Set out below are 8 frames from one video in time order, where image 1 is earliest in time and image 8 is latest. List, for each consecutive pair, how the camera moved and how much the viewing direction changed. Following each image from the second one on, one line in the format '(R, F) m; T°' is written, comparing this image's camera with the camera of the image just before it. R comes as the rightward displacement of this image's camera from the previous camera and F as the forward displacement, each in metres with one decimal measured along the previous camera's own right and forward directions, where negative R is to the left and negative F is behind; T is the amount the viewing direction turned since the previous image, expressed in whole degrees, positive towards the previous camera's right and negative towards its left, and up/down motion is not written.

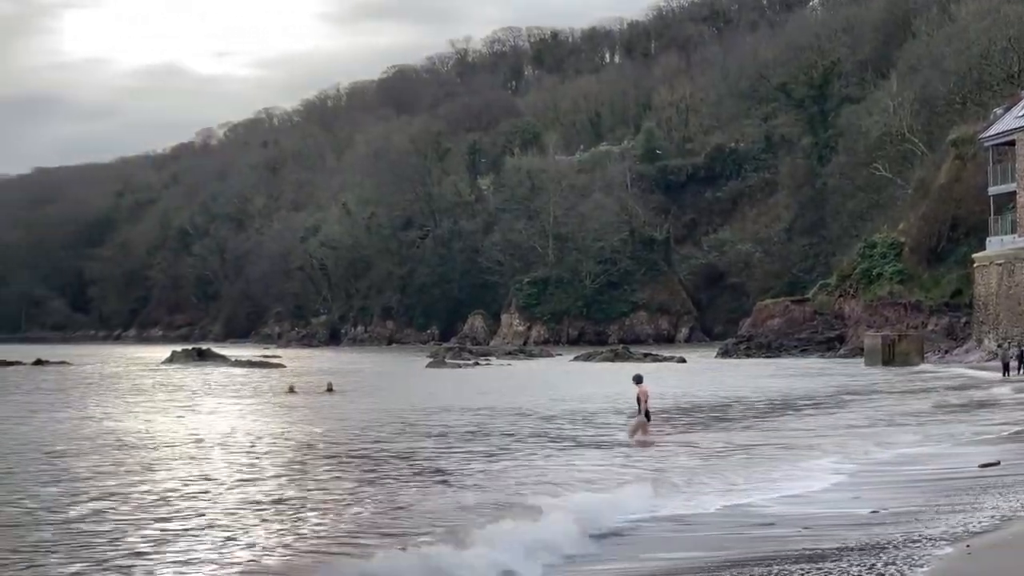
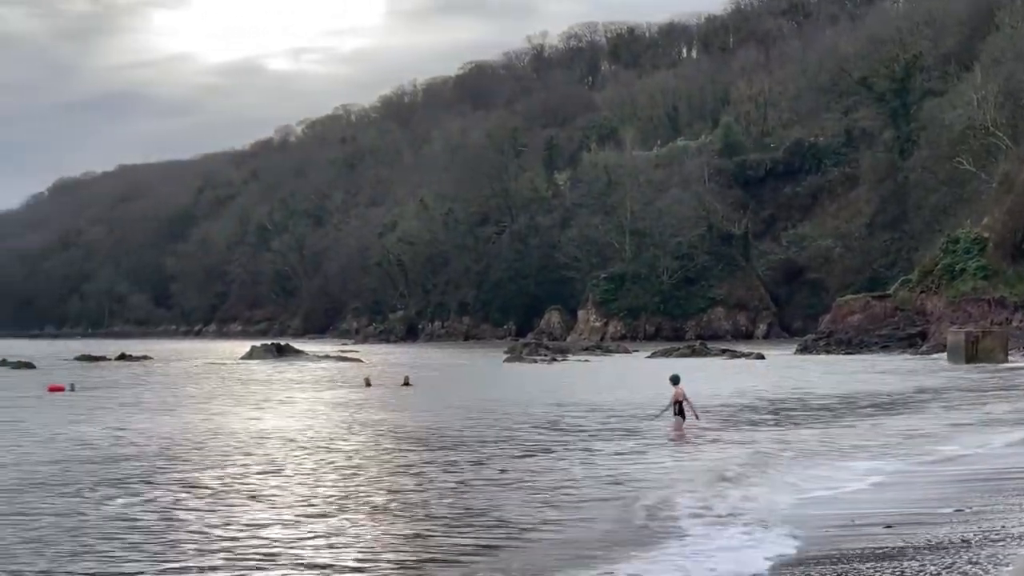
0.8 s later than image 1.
(0.0, 0.0) m; -3°
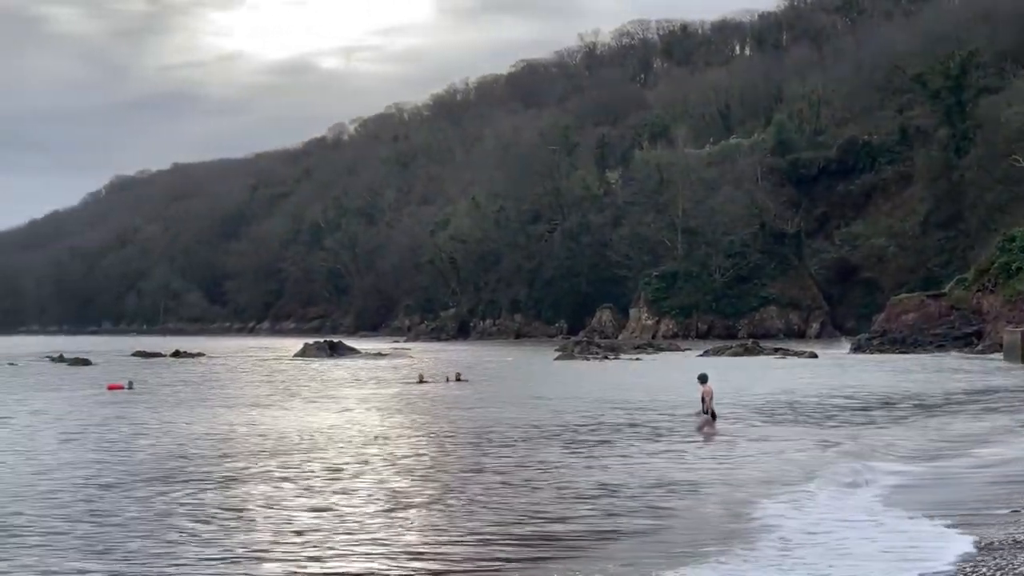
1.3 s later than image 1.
(0.0, -0.1) m; -2°
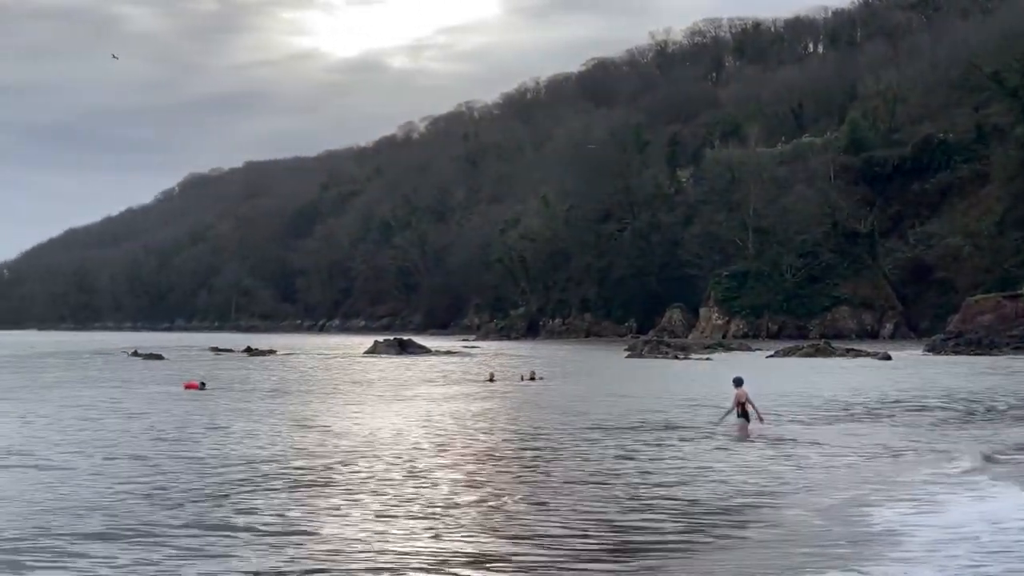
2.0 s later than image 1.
(-0.5, +0.1) m; -2°
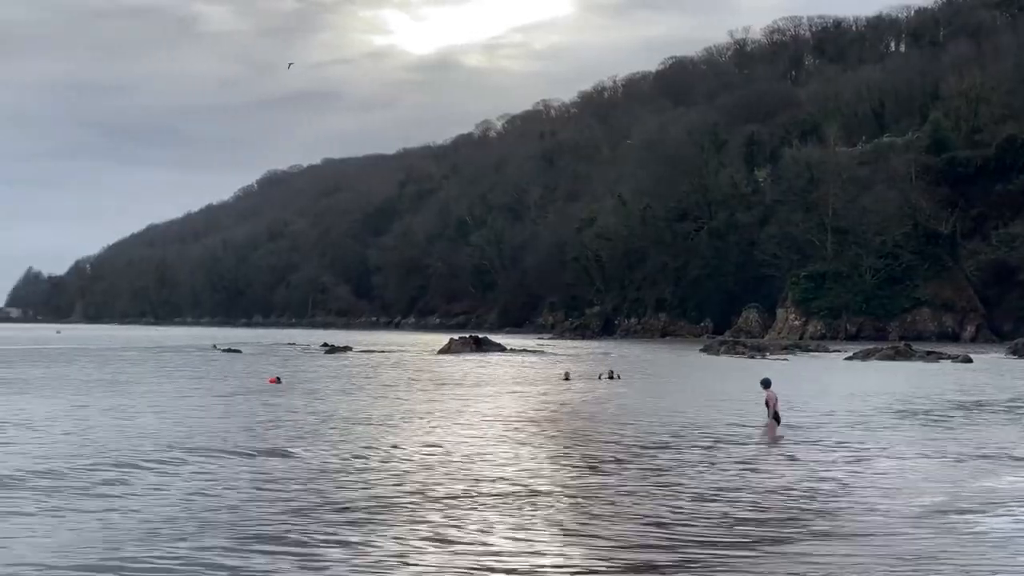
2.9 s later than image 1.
(-0.5, 0.0) m; -2°
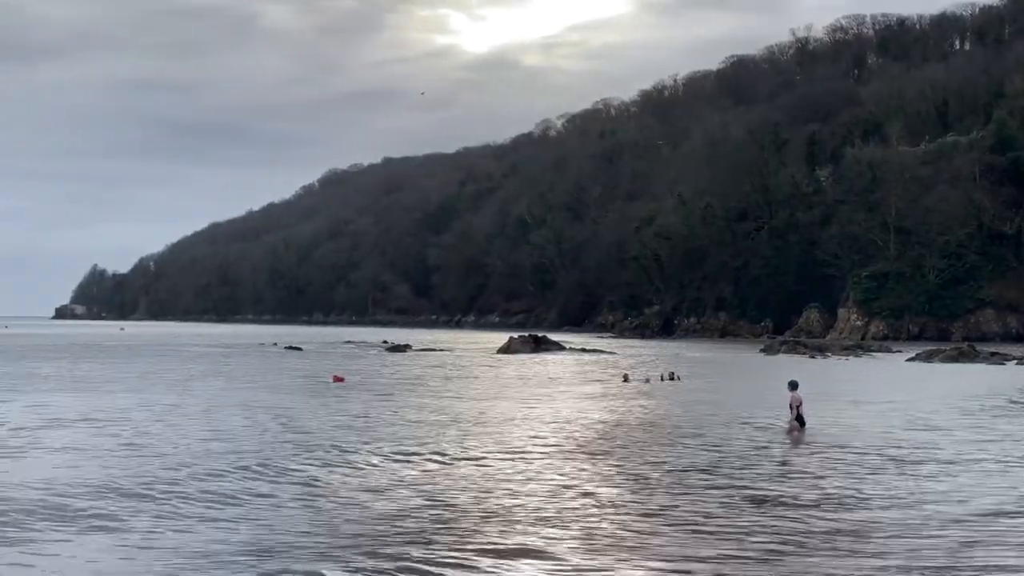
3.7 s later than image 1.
(0.0, -0.1) m; -2°
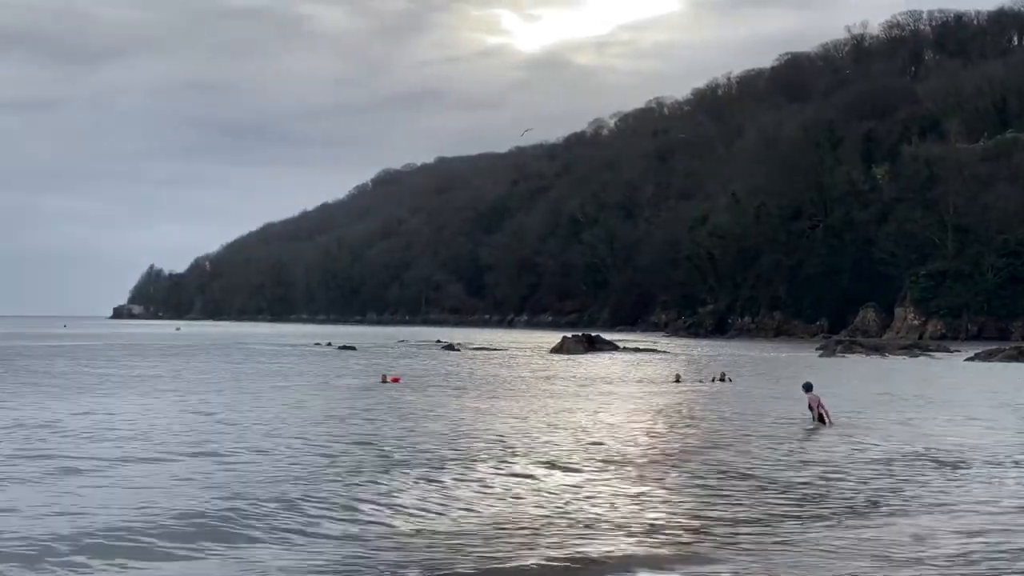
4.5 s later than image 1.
(-0.7, +0.2) m; -1°
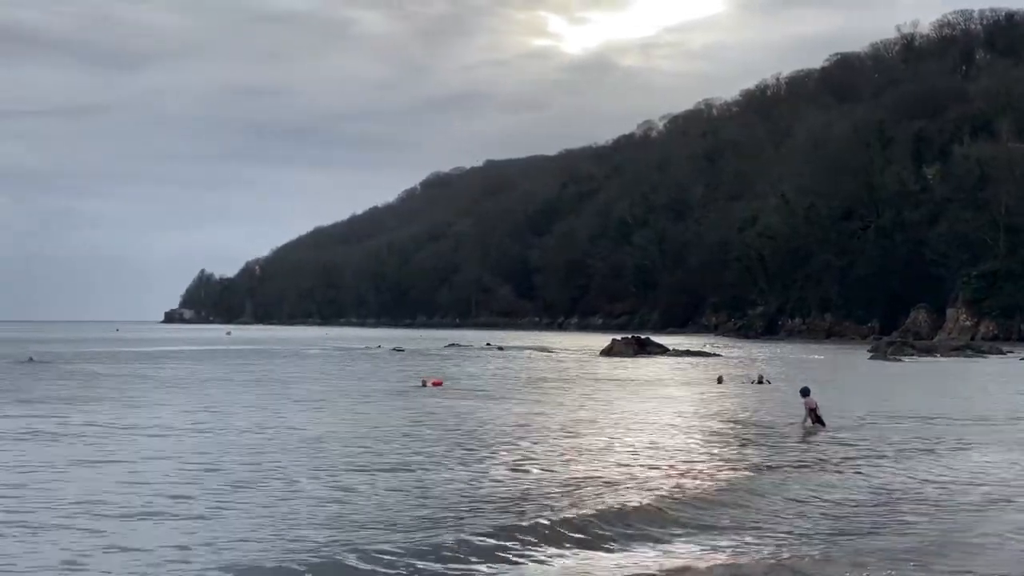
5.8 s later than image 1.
(-1.0, 0.0) m; -1°
